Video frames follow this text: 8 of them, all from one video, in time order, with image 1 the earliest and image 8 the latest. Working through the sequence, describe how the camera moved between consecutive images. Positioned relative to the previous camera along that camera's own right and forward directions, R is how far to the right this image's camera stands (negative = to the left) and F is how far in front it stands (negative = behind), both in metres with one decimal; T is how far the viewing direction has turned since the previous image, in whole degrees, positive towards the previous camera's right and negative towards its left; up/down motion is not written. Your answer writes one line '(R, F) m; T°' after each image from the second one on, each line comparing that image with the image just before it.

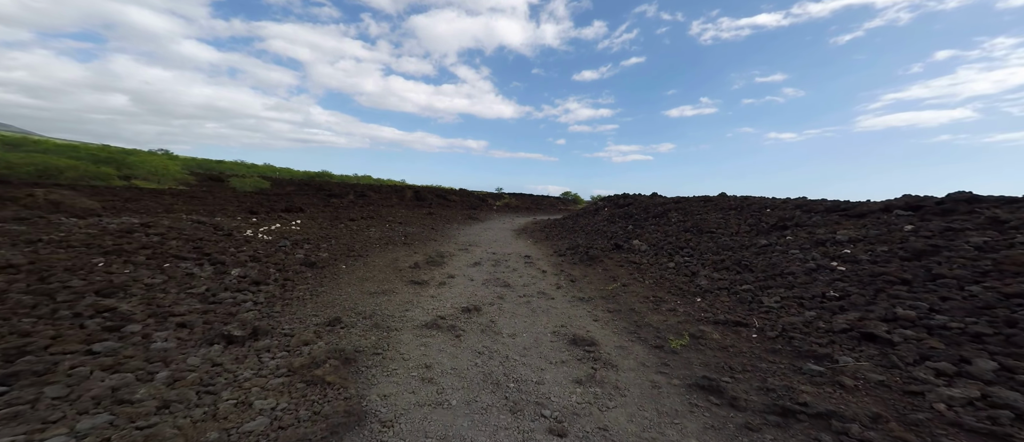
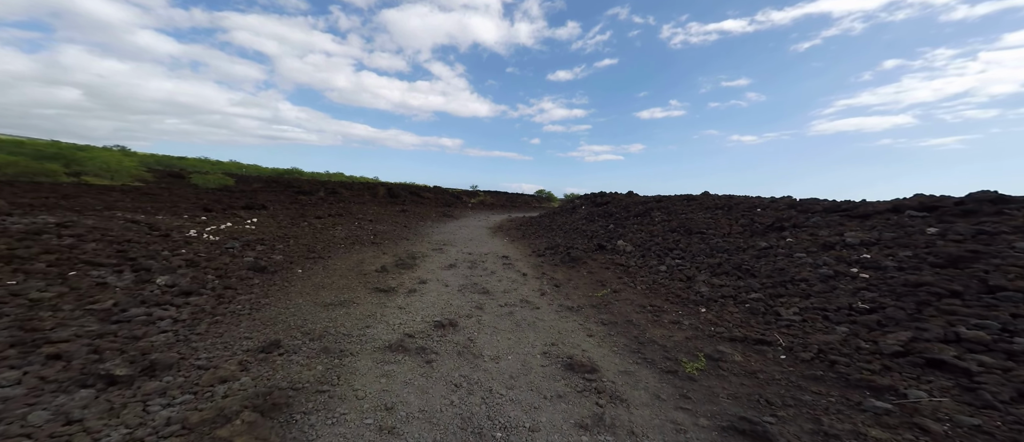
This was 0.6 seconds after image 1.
(-0.1, +0.8) m; +4°
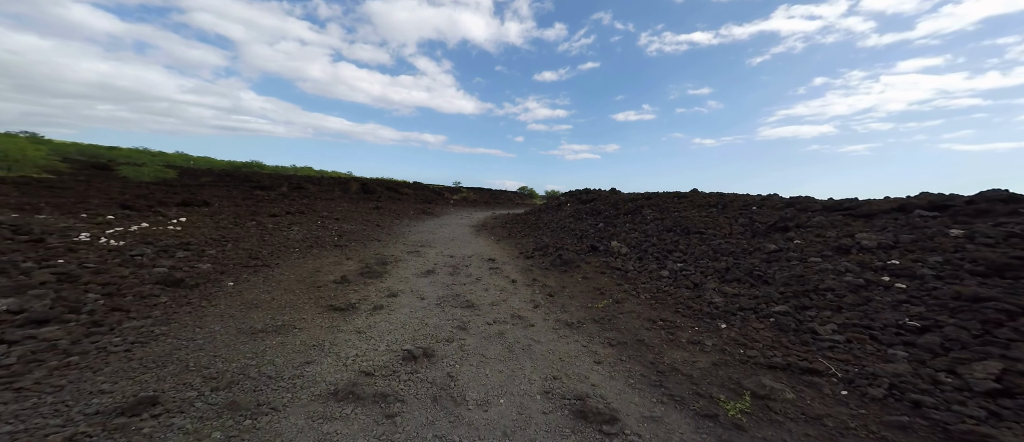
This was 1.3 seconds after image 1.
(-0.2, +0.9) m; +5°
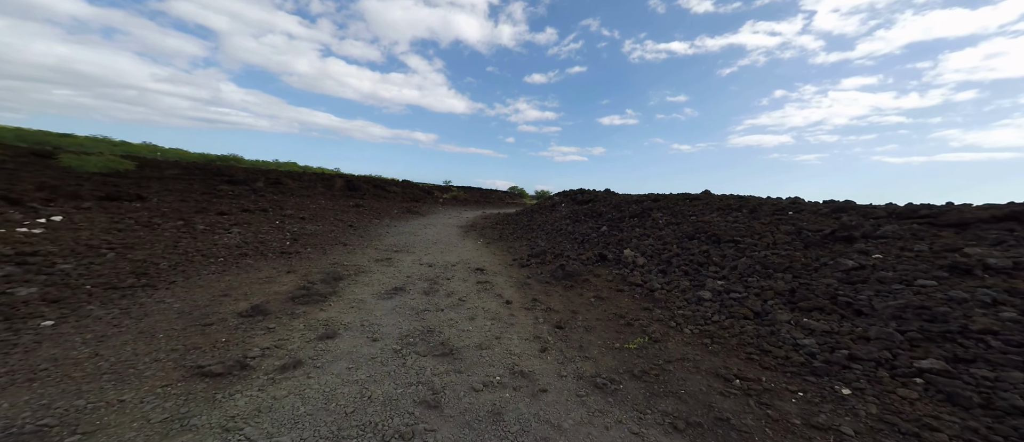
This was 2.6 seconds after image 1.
(-0.2, +1.6) m; +4°
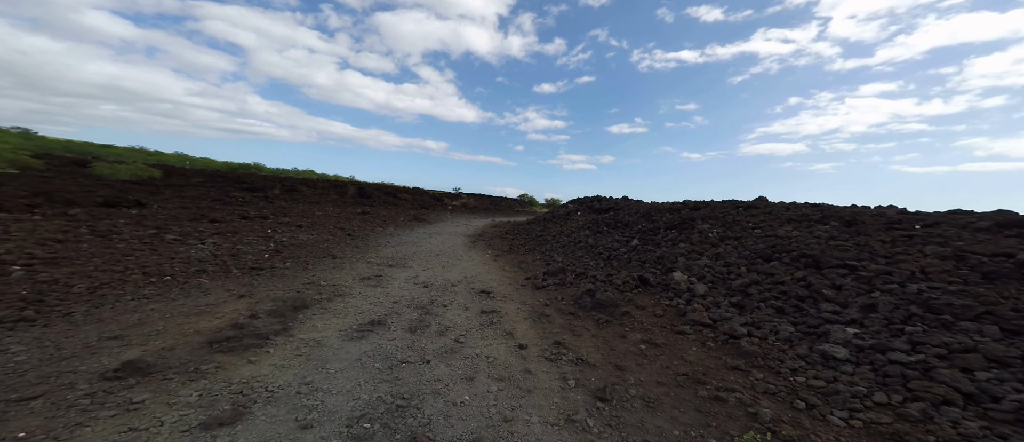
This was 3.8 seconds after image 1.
(-0.1, +1.4) m; -2°
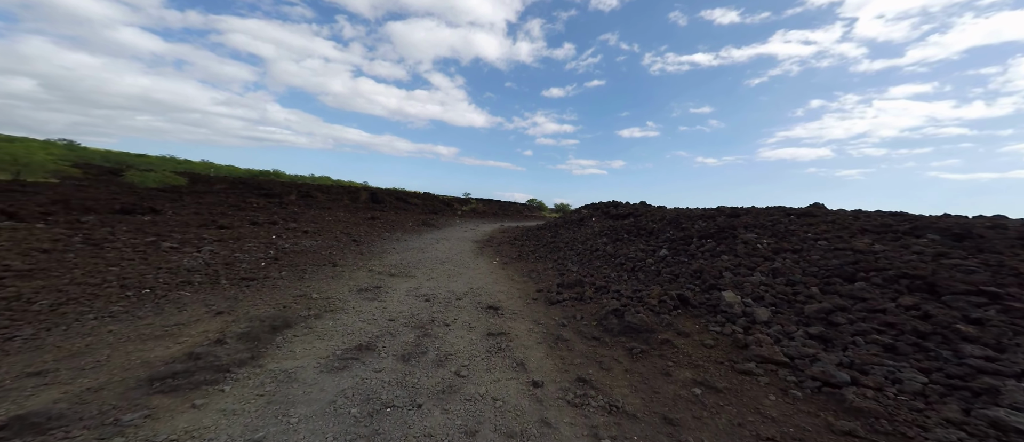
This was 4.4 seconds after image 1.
(0.0, +0.7) m; -2°
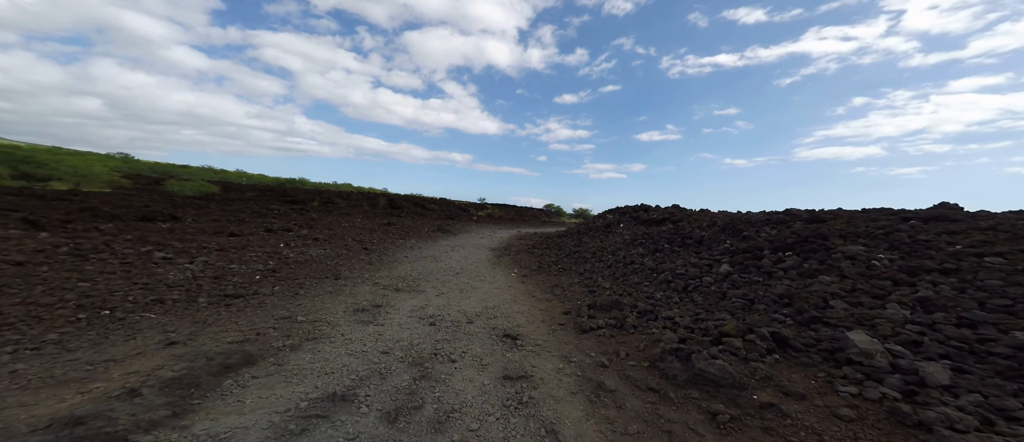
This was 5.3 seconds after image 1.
(-0.1, +1.0) m; -3°
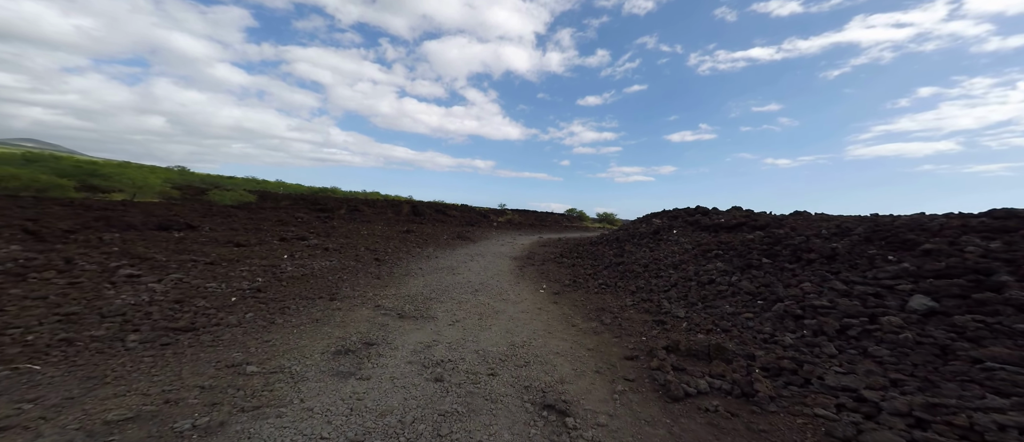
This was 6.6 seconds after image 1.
(-0.3, +1.6) m; -4°
